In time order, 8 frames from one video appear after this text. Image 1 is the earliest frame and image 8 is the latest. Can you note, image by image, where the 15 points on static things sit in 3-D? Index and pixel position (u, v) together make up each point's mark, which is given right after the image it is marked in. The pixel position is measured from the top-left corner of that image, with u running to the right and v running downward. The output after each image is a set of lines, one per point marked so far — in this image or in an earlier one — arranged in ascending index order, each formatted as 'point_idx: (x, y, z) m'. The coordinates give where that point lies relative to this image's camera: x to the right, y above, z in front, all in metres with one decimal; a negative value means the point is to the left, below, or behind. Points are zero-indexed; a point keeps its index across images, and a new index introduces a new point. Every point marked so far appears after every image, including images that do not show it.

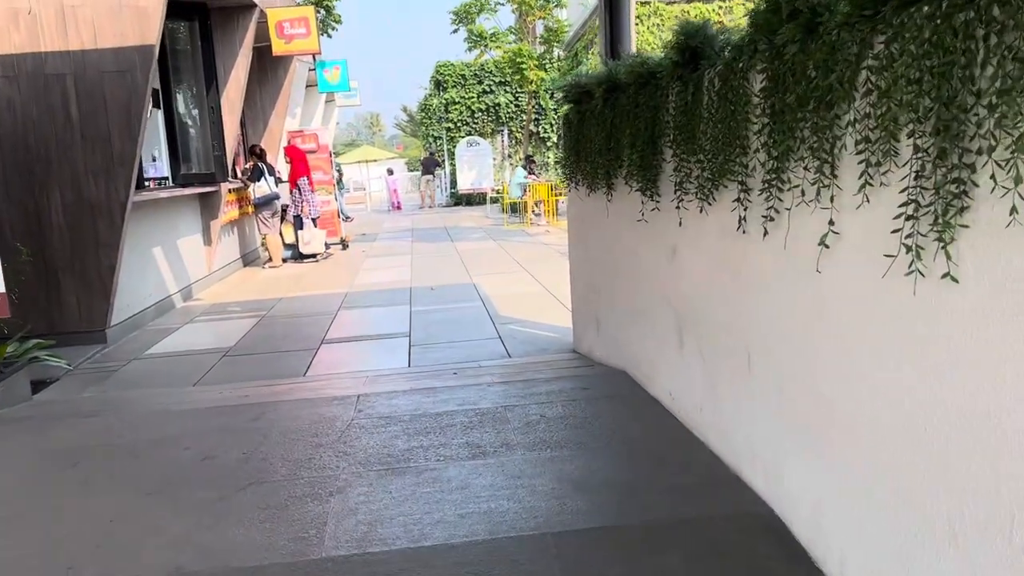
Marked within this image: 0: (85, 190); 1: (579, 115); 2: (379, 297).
0: (-3.3, +0.7, +6.2) m
1: (+0.4, +0.9, +4.4) m
2: (-1.3, -0.1, +8.1) m
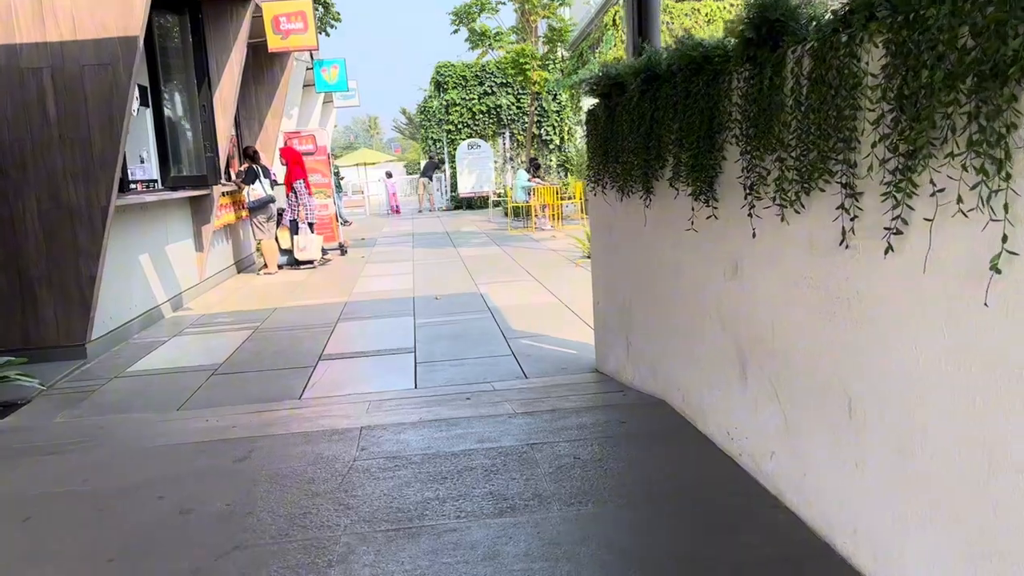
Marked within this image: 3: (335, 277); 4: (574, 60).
0: (-3.2, +0.7, +5.7) m
1: (+0.5, +0.9, +3.9) m
2: (-1.3, -0.2, +7.6) m
3: (-2.2, +0.1, +10.0) m
4: (+1.3, +4.7, +16.6) m
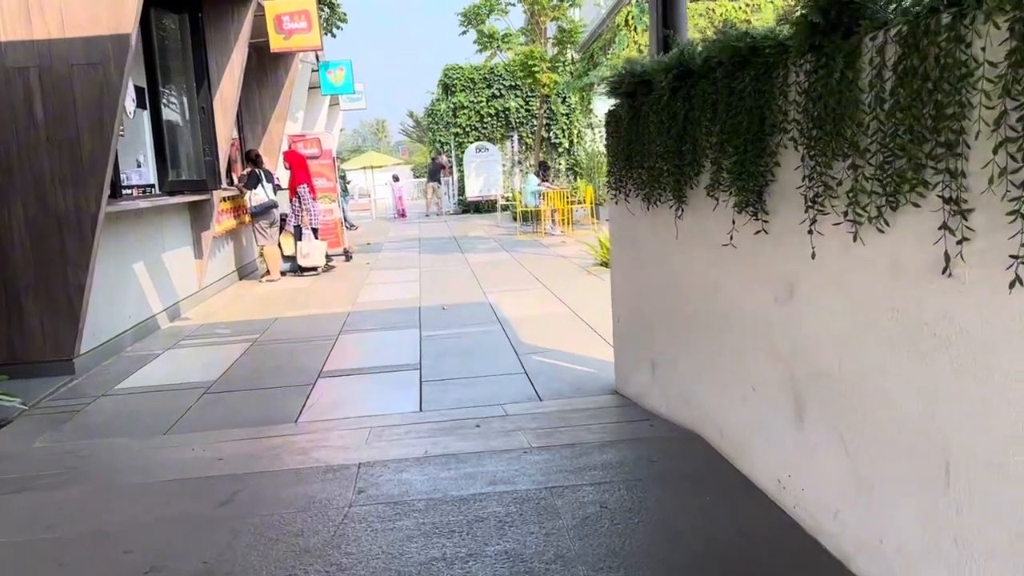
0: (-3.1, +0.6, +5.4) m
1: (+0.5, +0.8, +3.6) m
2: (-1.2, -0.3, +7.3) m
3: (-2.1, +0.1, +9.7) m
4: (+1.5, +4.6, +16.3) m
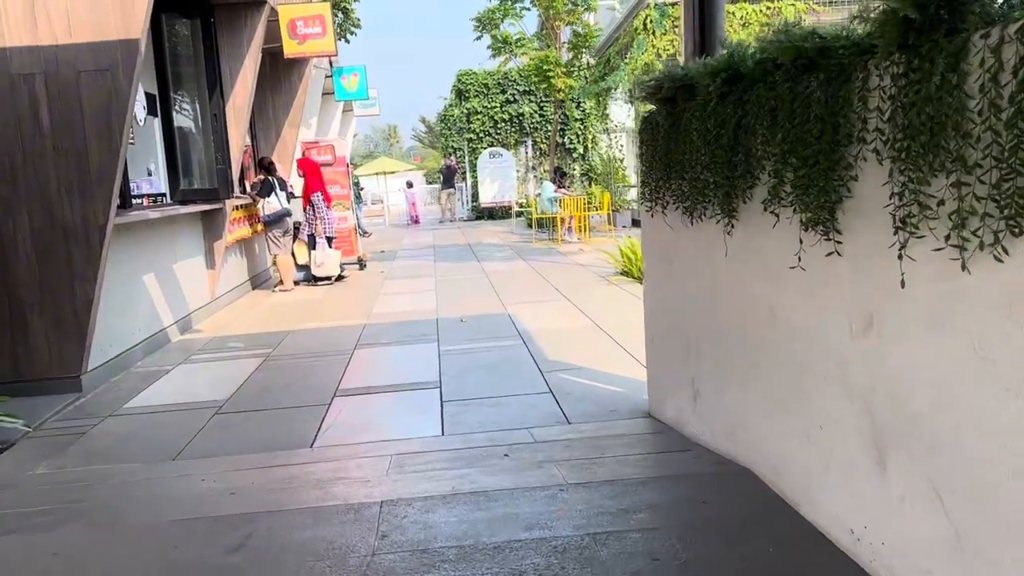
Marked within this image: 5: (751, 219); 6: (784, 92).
0: (-3.0, +0.5, +5.2) m
1: (+0.7, +0.7, +3.3) m
2: (-1.0, -0.4, +7.1) m
3: (-1.9, -0.1, +9.5) m
4: (+1.8, +4.4, +16.1) m
5: (+0.8, +0.2, +2.7) m
6: (+0.8, +0.6, +2.3) m
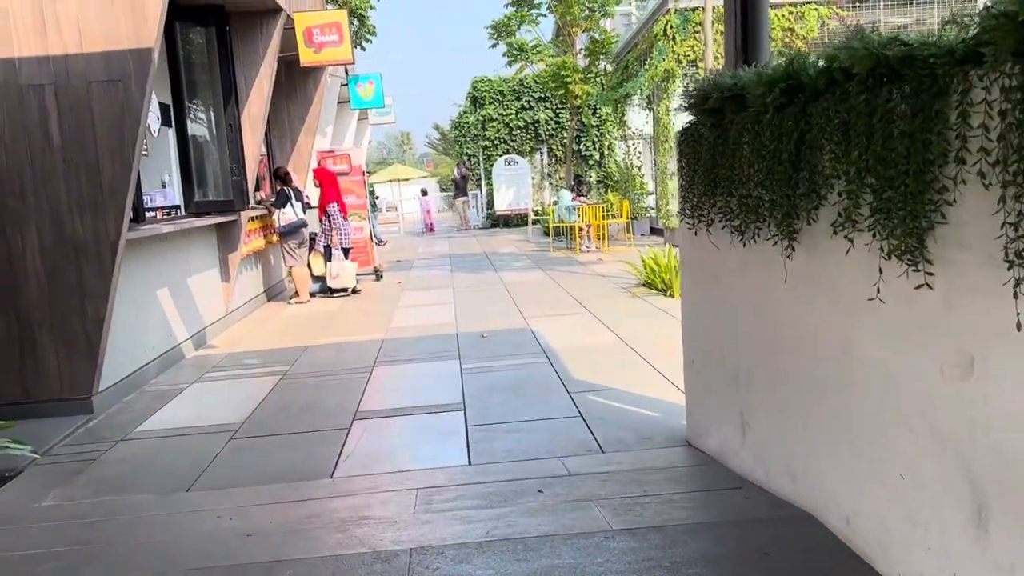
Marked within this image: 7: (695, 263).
0: (-2.8, +0.4, +5.0) m
1: (+0.8, +0.6, +3.1) m
2: (-0.8, -0.5, +6.9) m
3: (-1.6, -0.2, +9.3) m
4: (+2.1, +4.2, +15.9) m
5: (+0.9, +0.1, +2.5) m
6: (+0.9, +0.5, +2.1) m
7: (+0.8, +0.1, +3.6) m
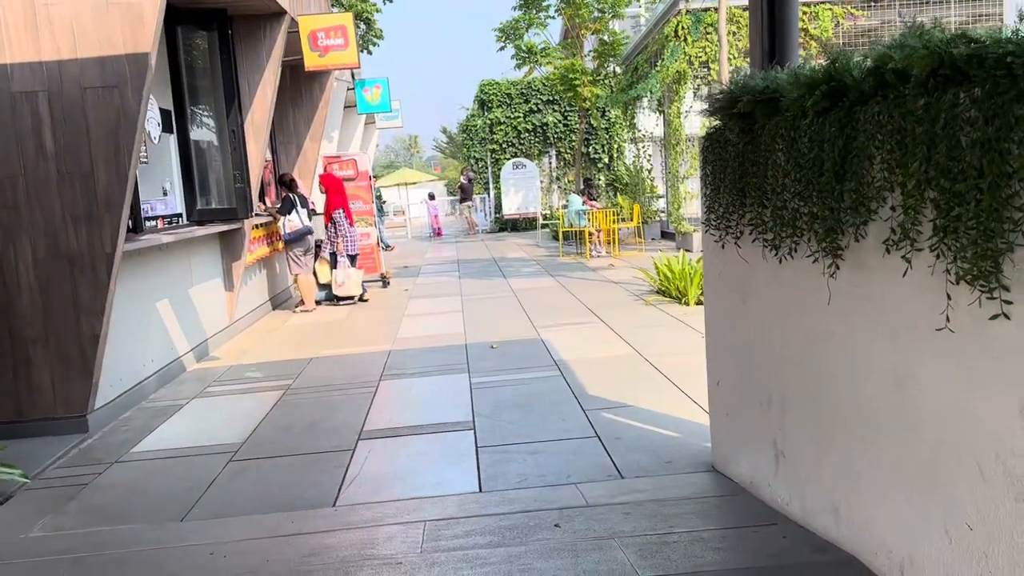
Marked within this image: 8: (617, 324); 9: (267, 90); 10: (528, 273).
0: (-2.7, +0.3, +4.8) m
1: (+0.9, +0.5, +2.9) m
2: (-0.7, -0.6, +6.6) m
3: (-1.5, -0.3, +9.1) m
4: (+2.3, +4.1, +15.6) m
5: (+1.0, +0.1, +2.3) m
6: (+0.9, +0.4, +1.8) m
7: (+0.9, 0.0, +3.4) m
8: (+1.0, -0.3, +7.3) m
9: (-2.5, +2.0, +8.3) m
10: (+0.2, +0.2, +12.0) m
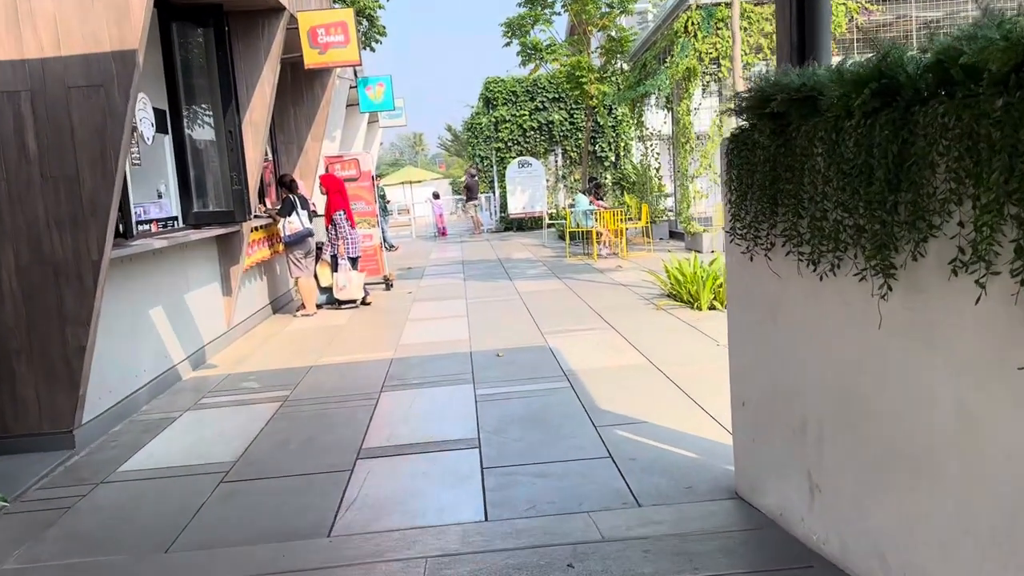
0: (-2.7, +0.2, +4.6) m
1: (+0.9, +0.5, +2.6) m
2: (-0.6, -0.6, +6.4) m
3: (-1.4, -0.3, +8.8) m
4: (+2.4, +4.1, +15.3) m
5: (+1.0, 0.0, +2.0) m
6: (+1.0, +0.4, +1.6) m
7: (+0.9, 0.0, +3.1) m
8: (+1.0, -0.4, +7.1) m
9: (-2.5, +2.0, +8.0) m
10: (+0.3, +0.2, +11.8) m
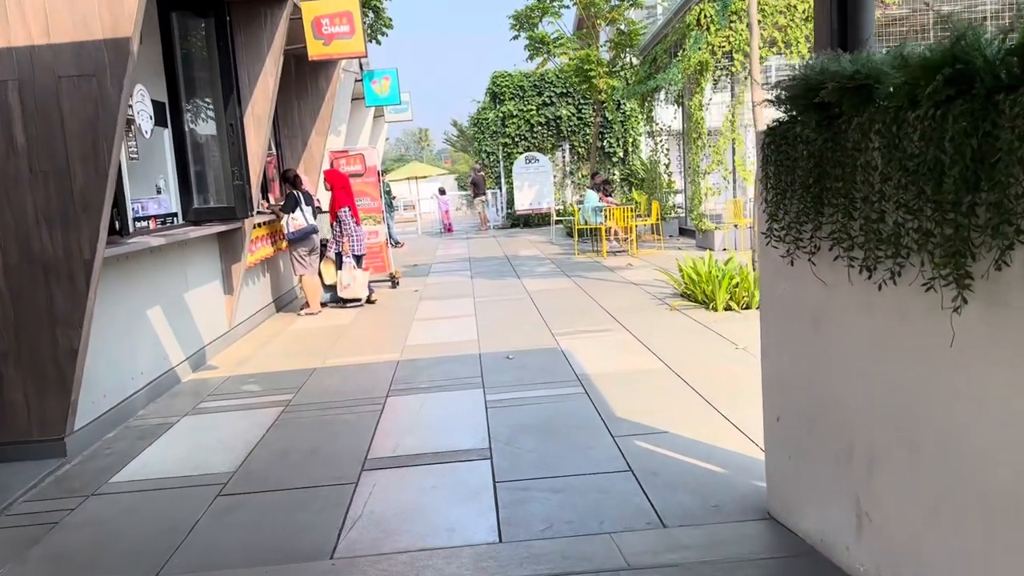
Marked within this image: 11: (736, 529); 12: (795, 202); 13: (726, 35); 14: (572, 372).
0: (-2.6, +0.2, +4.4) m
1: (+0.9, +0.5, +2.4) m
2: (-0.6, -0.6, +6.2) m
3: (-1.3, -0.3, +8.6) m
4: (+2.5, +4.2, +15.1) m
5: (+1.1, 0.0, +1.8) m
6: (+1.0, +0.3, +1.3) m
7: (+1.0, 0.0, +2.9) m
8: (+1.1, -0.4, +6.8) m
9: (-2.4, +2.0, +7.8) m
10: (+0.4, +0.2, +11.5) m
11: (+0.9, -0.9, +3.1) m
12: (+0.9, +0.3, +2.6) m
13: (+3.2, +3.8, +12.2) m
14: (+0.4, -0.6, +5.7) m
